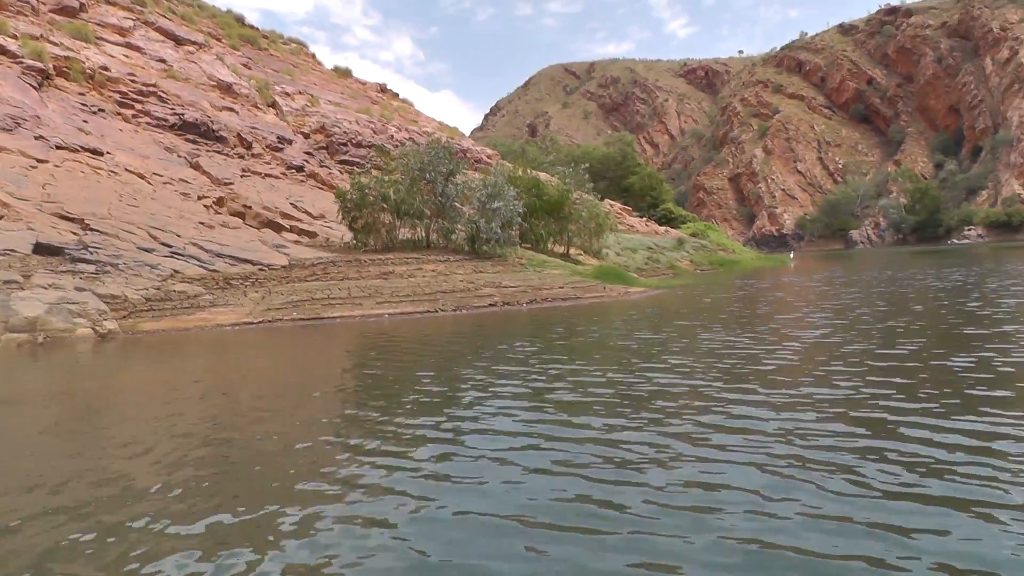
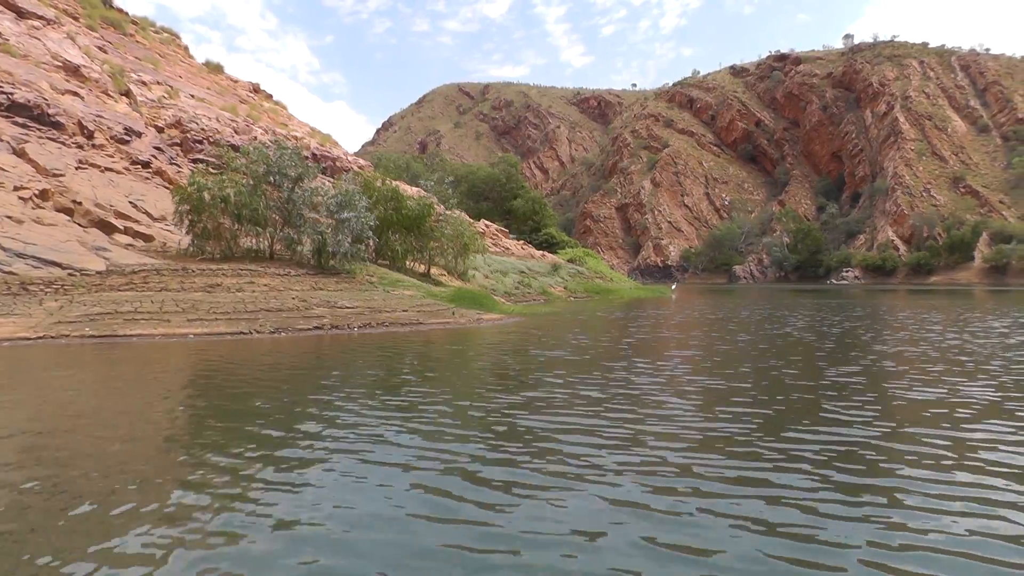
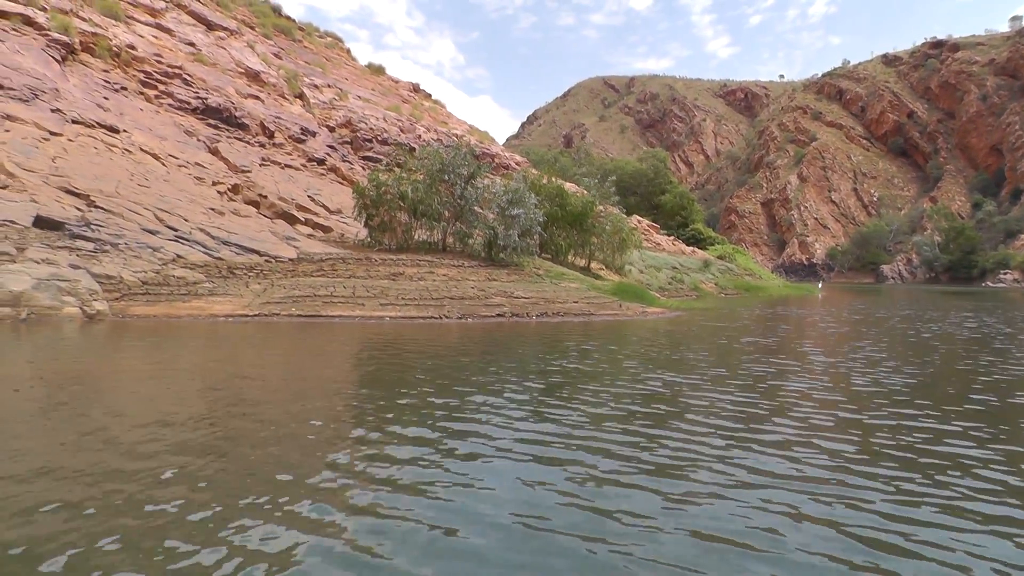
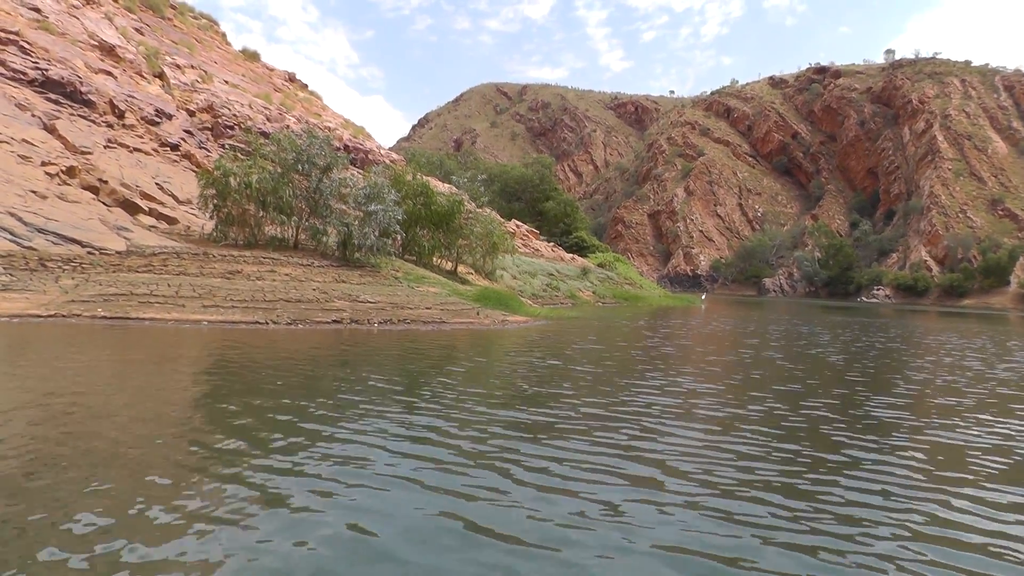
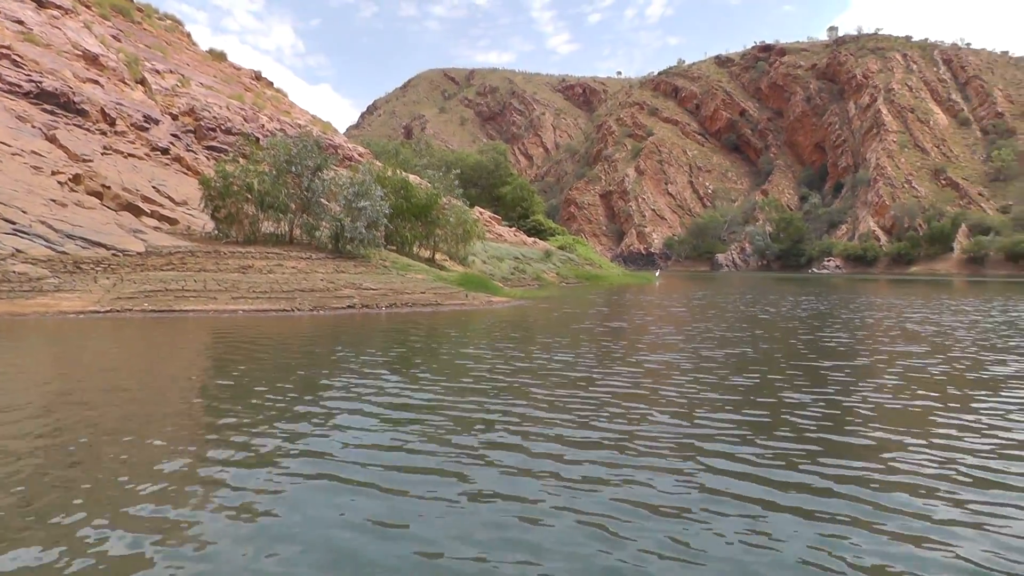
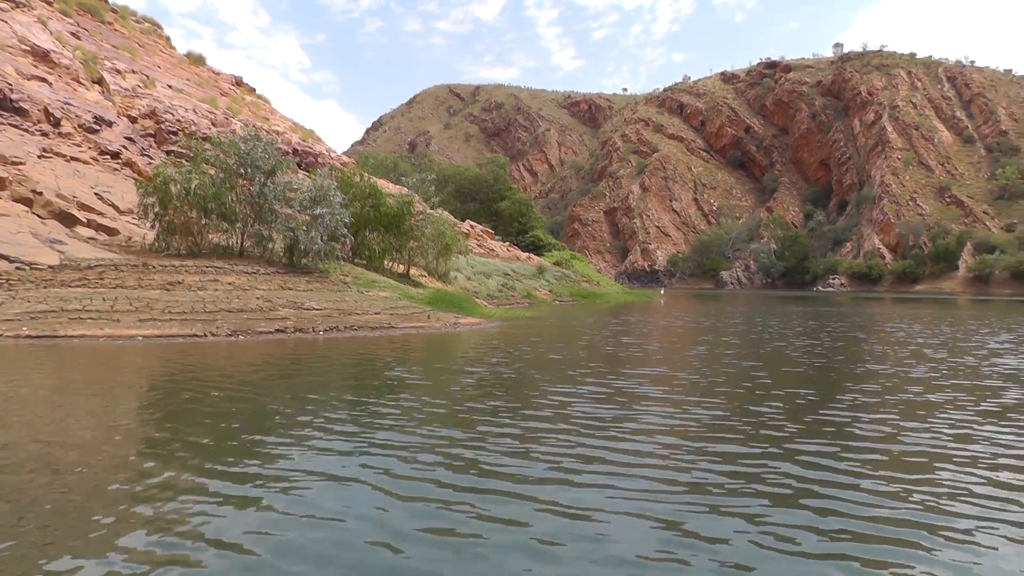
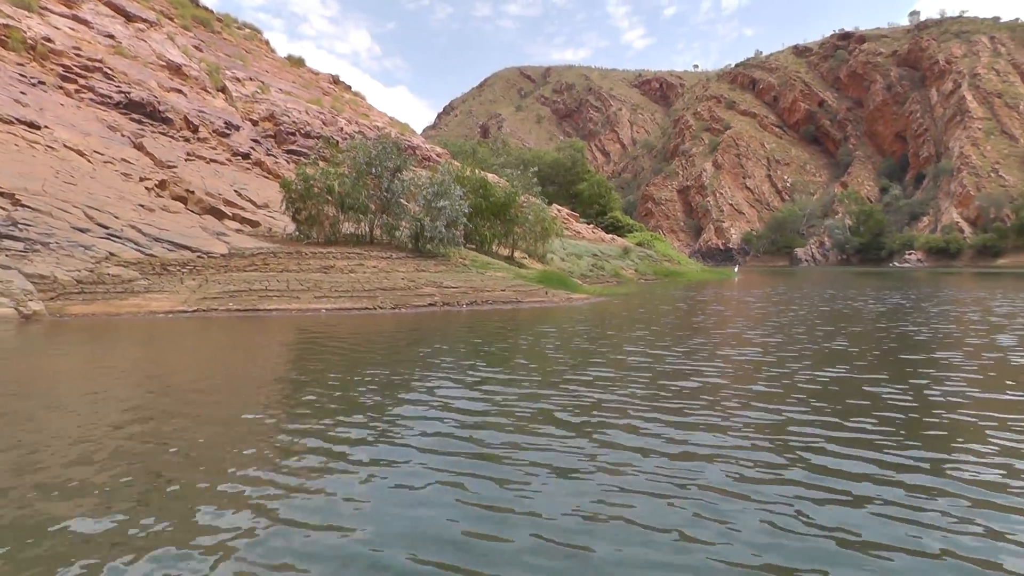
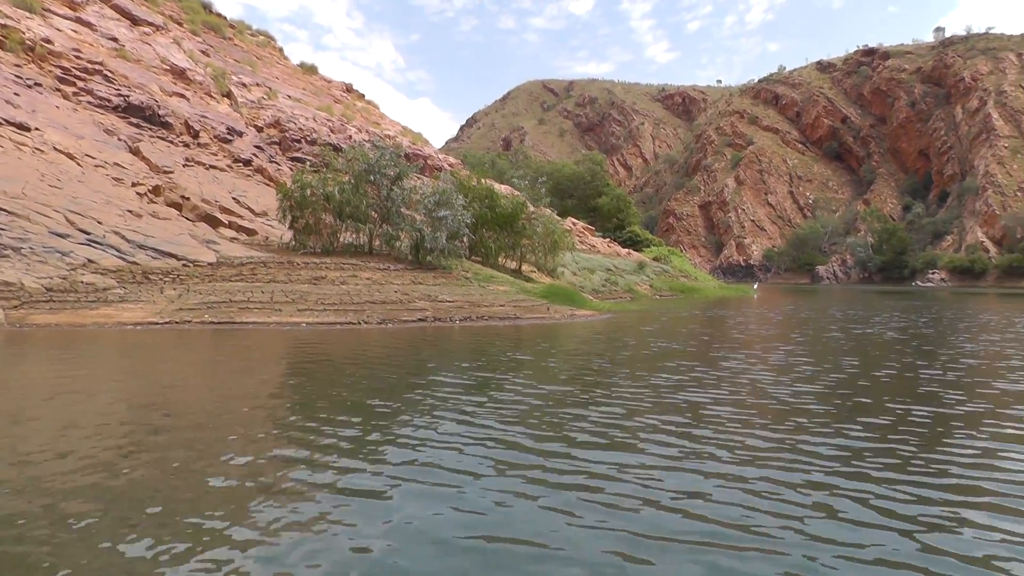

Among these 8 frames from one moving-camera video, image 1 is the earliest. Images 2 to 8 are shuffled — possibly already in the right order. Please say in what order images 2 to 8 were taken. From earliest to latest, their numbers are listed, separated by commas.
7, 5, 3, 8, 2, 4, 6
